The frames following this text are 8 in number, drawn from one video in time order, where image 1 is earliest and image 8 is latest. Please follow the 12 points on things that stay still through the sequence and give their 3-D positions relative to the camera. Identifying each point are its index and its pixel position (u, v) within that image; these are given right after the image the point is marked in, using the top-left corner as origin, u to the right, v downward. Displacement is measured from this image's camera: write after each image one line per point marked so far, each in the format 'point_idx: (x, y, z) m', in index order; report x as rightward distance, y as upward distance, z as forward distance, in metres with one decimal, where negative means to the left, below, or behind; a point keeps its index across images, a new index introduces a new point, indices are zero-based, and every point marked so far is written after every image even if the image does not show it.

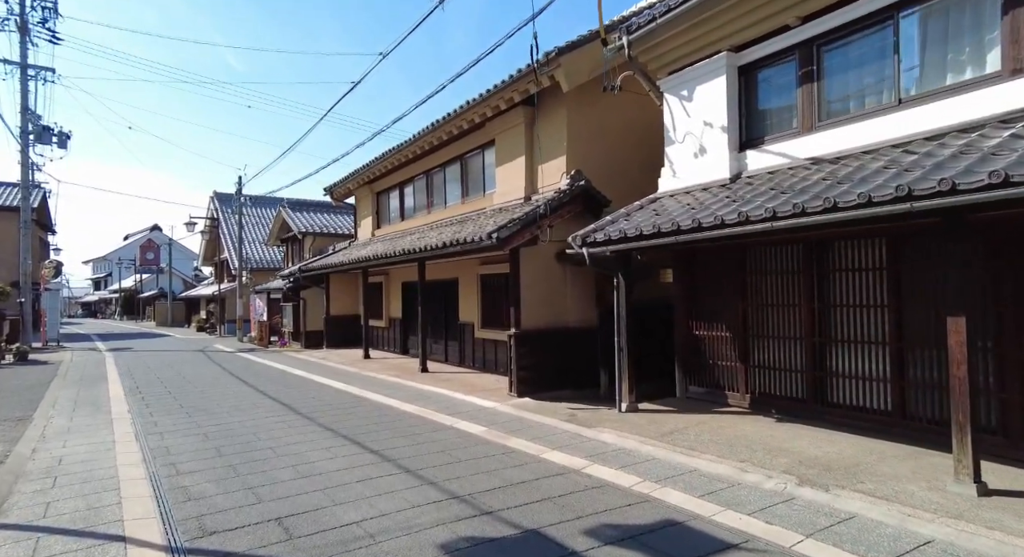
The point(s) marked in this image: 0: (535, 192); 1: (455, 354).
0: (+0.4, +1.5, +10.9) m
1: (-1.3, -1.7, +13.7) m
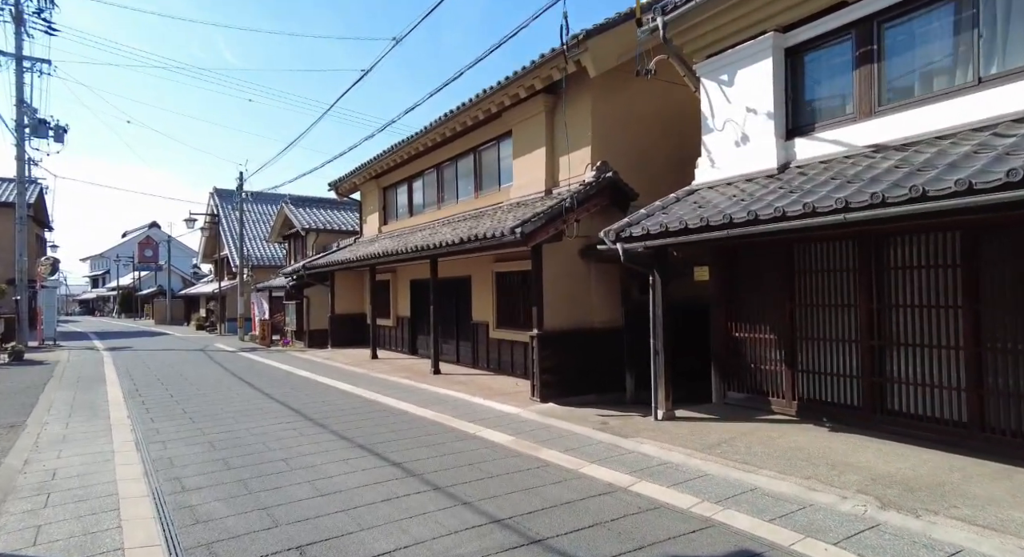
0: (+0.8, +1.6, +10.4) m
1: (-0.9, -1.6, +13.2) m
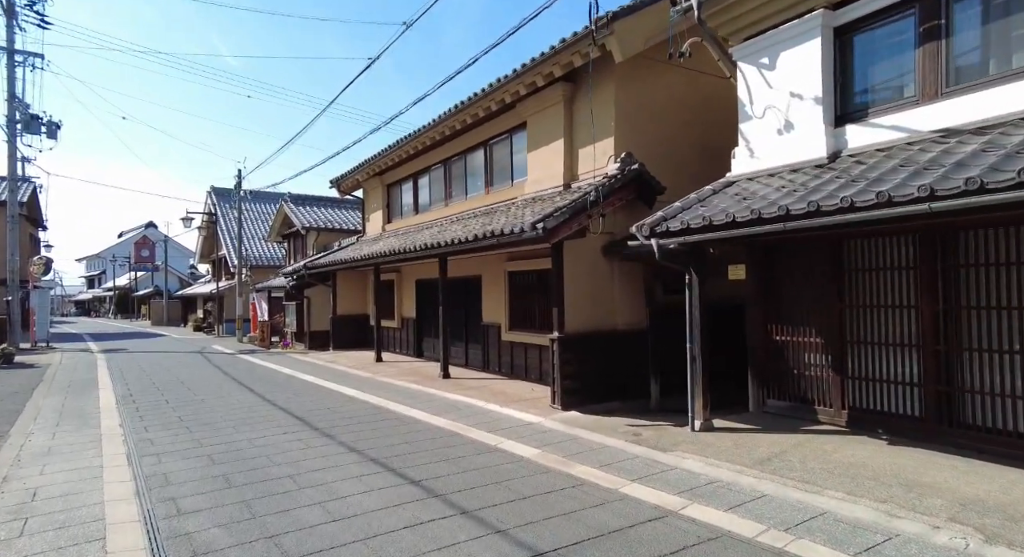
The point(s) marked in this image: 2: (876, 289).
0: (+1.0, +1.6, +9.8) m
1: (-0.7, -1.6, +12.6) m
2: (+3.7, -0.1, +6.3) m
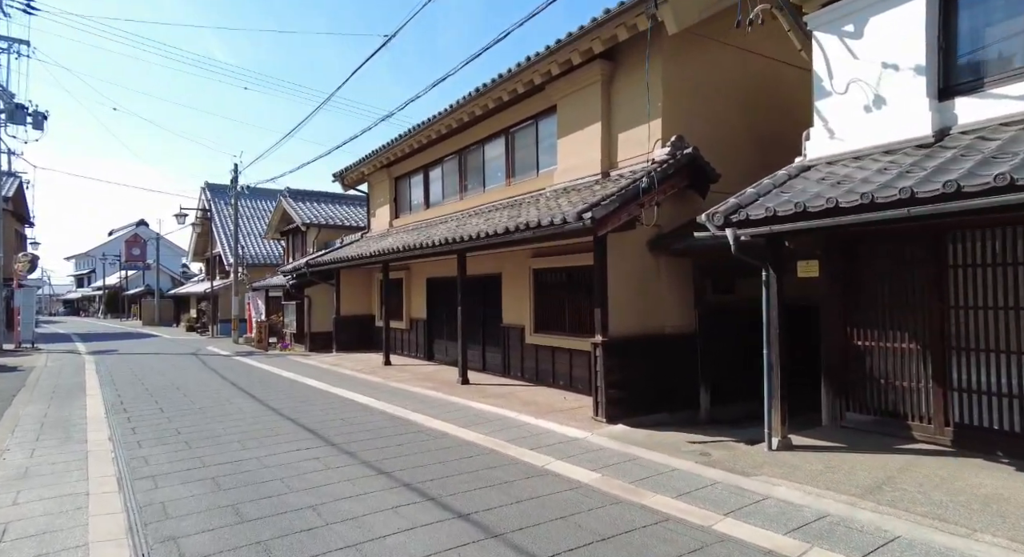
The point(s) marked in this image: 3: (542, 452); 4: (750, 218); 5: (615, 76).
0: (+1.5, +1.6, +9.0) m
1: (-0.3, -1.6, +11.7) m
2: (+4.2, -0.1, +5.4) m
3: (+0.3, -1.8, +6.4) m
4: (+2.2, +0.6, +5.7) m
5: (+1.5, +2.9, +8.9) m
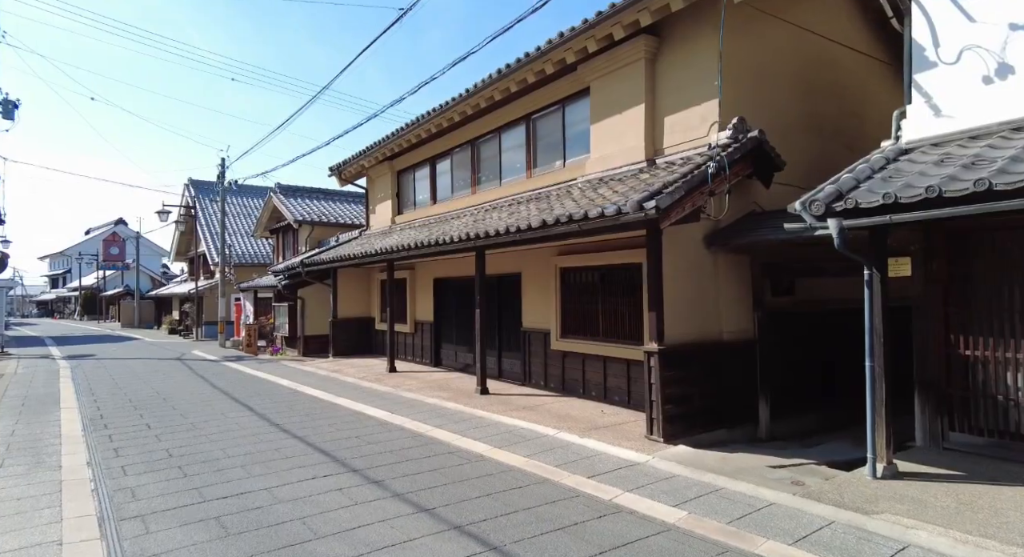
0: (+1.9, +1.6, +8.1) m
1: (+0.1, -1.6, +10.8) m
2: (+4.7, -0.1, +4.6) m
3: (+0.8, -1.8, +5.5) m
4: (+2.7, +0.6, +4.8) m
5: (+1.9, +2.9, +8.0) m
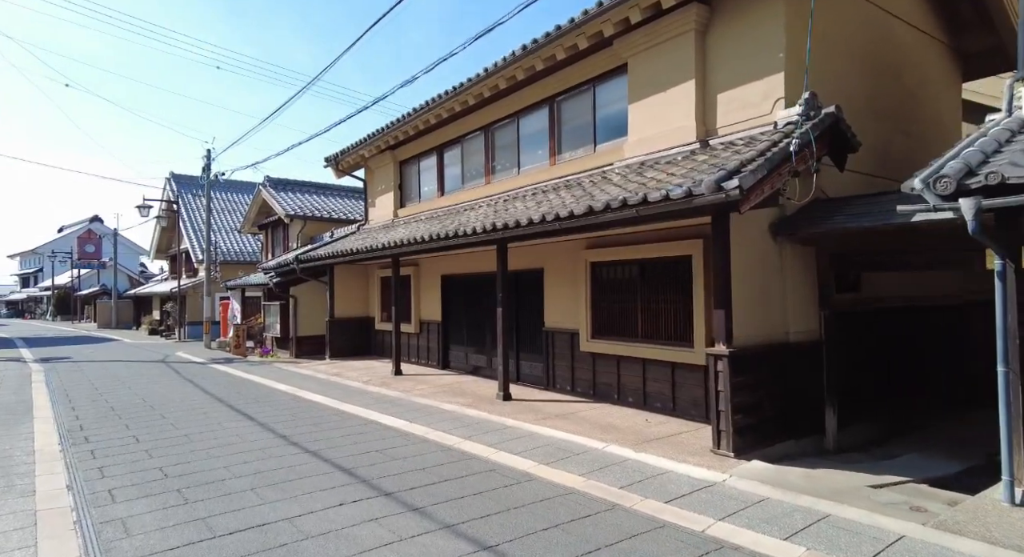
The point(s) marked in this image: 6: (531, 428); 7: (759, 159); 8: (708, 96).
0: (+2.3, +1.7, +7.3) m
1: (+0.4, -1.5, +10.0) m
2: (+5.2, 0.0, +3.9) m
3: (+1.3, -1.7, +4.7) m
4: (+3.2, +0.6, +4.0) m
5: (+2.4, +3.0, +7.2) m
6: (+0.2, -1.8, +7.3) m
7: (+2.1, +1.0, +5.4) m
8: (+2.3, +2.2, +7.4) m
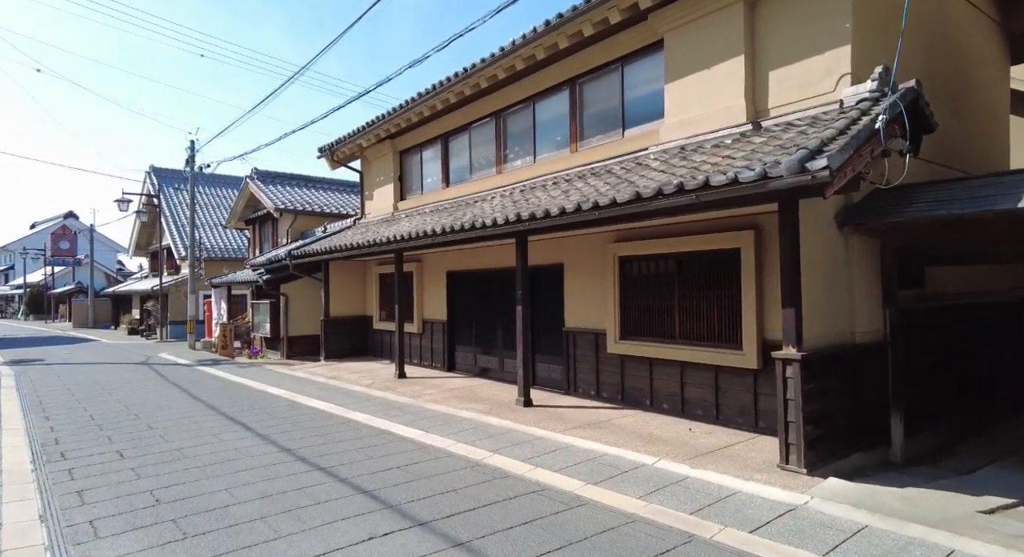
0: (+2.7, +1.7, +6.6) m
1: (+0.7, -1.5, +9.3) m
2: (+5.7, 0.0, +3.4) m
3: (+1.7, -1.7, +4.0) m
4: (+3.6, +0.7, +3.4) m
5: (+2.7, +3.0, +6.6) m
6: (+0.6, -1.7, +6.6) m
7: (+2.5, +1.1, +4.7) m
8: (+2.7, +2.2, +6.7) m
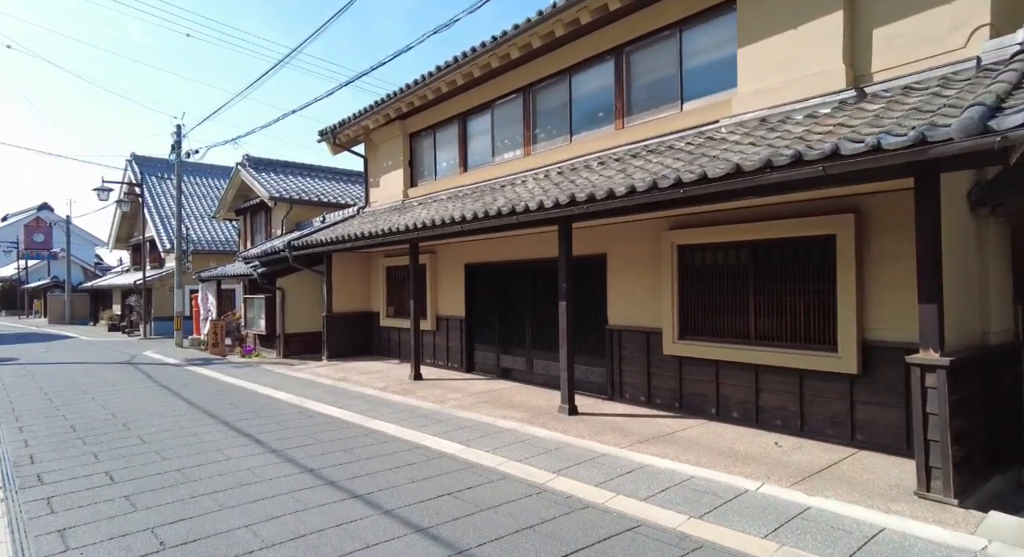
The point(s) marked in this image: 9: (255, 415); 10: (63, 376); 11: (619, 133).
0: (+3.3, +1.8, +5.7) m
1: (+1.2, -1.4, +8.3) m
2: (+6.3, +0.1, +2.5) m
3: (+2.4, -1.6, +3.1) m
4: (+4.3, +0.7, +2.6) m
5: (+3.3, +3.1, +5.7) m
6: (+1.2, -1.6, +5.6) m
7: (+3.1, +1.2, +3.8) m
8: (+3.2, +2.3, +5.8) m
9: (-3.4, -1.8, +8.1) m
10: (-8.6, -1.9, +11.9) m
11: (+1.4, +1.9, +7.9) m
